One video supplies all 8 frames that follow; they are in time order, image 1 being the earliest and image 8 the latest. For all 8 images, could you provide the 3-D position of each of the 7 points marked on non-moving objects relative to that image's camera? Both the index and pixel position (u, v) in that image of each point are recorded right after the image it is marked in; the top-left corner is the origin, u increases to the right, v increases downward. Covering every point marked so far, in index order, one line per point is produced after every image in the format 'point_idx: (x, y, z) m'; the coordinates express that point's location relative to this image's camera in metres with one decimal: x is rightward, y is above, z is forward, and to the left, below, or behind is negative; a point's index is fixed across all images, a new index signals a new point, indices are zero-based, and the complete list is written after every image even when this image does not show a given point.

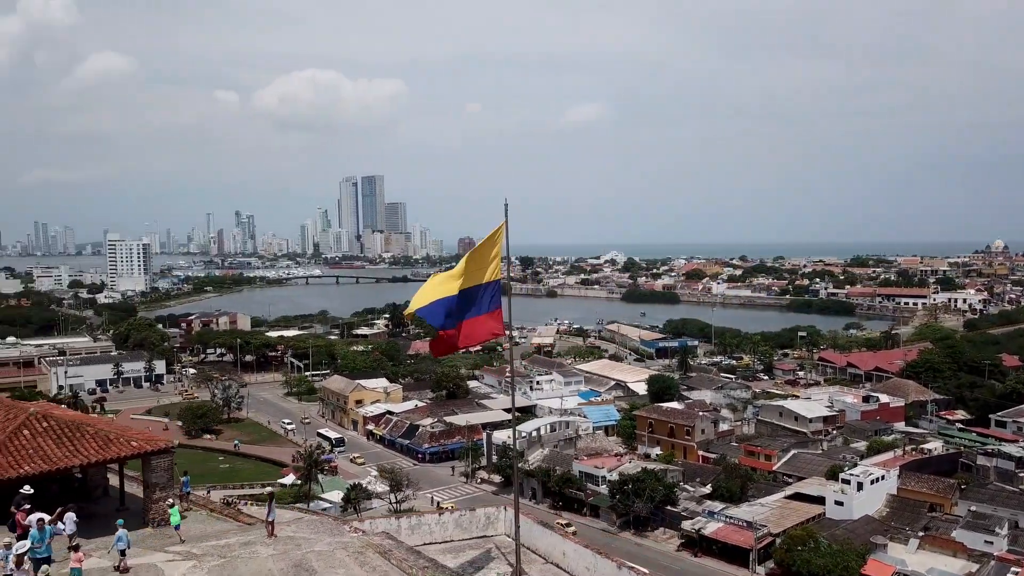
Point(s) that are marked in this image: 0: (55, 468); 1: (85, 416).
0: (-3.2, -1.3, +5.8) m
1: (-3.5, -1.1, +6.7) m
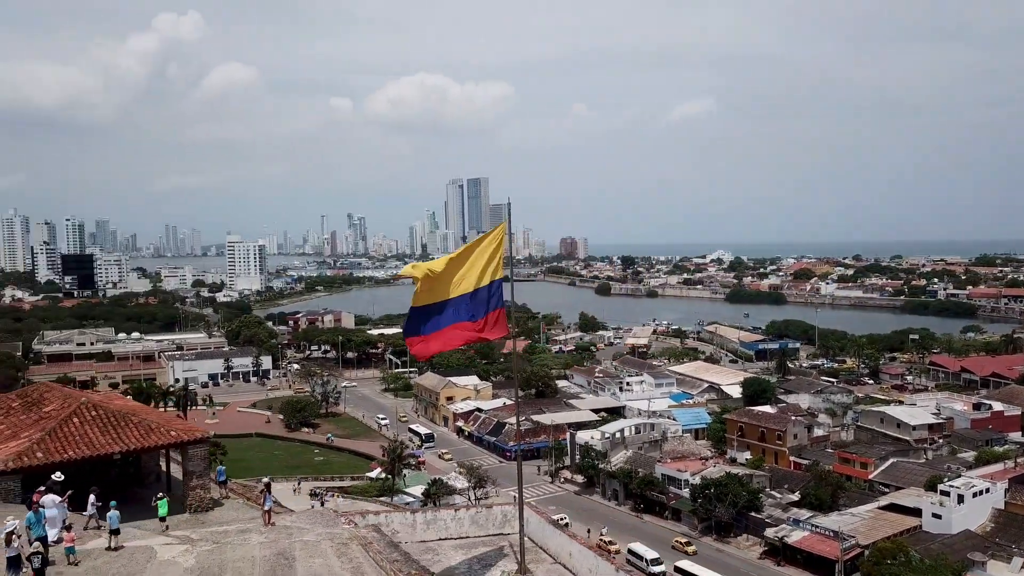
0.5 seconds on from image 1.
0: (-3.1, -1.3, +6.2) m
1: (-3.3, -1.1, +7.2) m
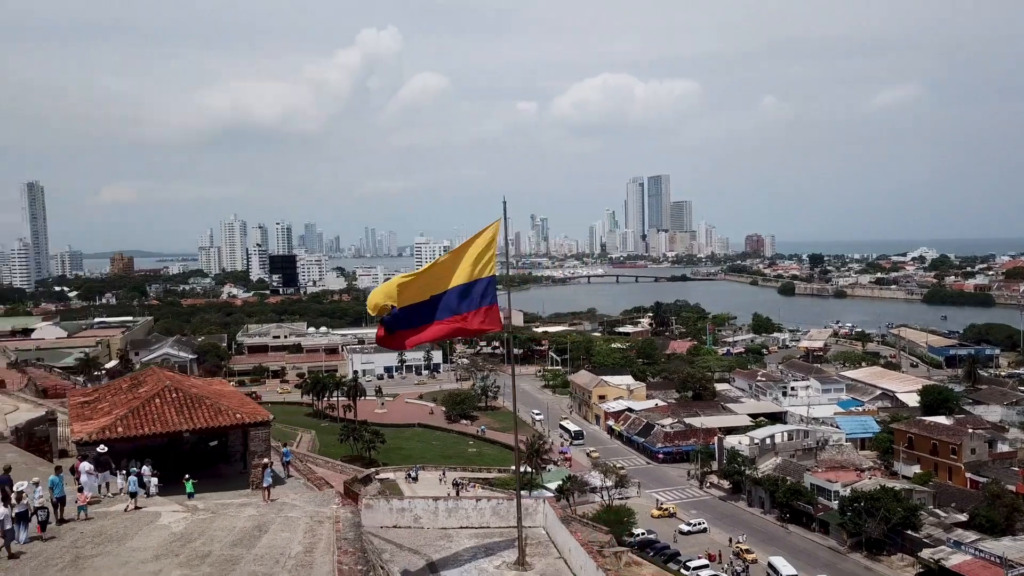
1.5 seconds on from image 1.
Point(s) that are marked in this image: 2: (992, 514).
0: (-2.9, -1.2, +7.0) m
1: (-2.9, -1.0, +8.0) m
2: (+11.0, -5.2, +19.0) m
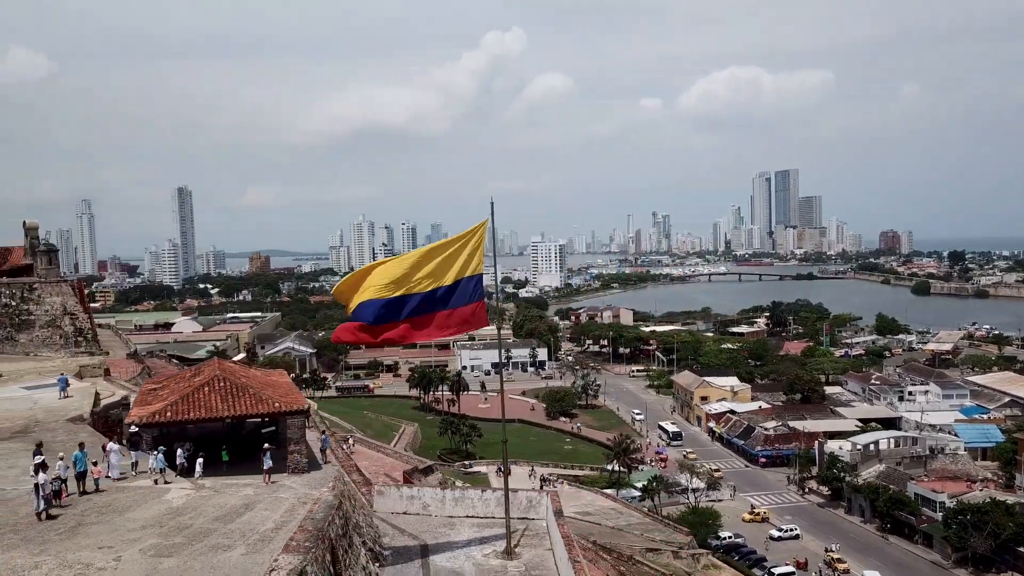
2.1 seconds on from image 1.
0: (-2.8, -1.2, +7.7) m
1: (-2.6, -1.0, +8.6) m
2: (+12.7, -5.2, +17.4) m
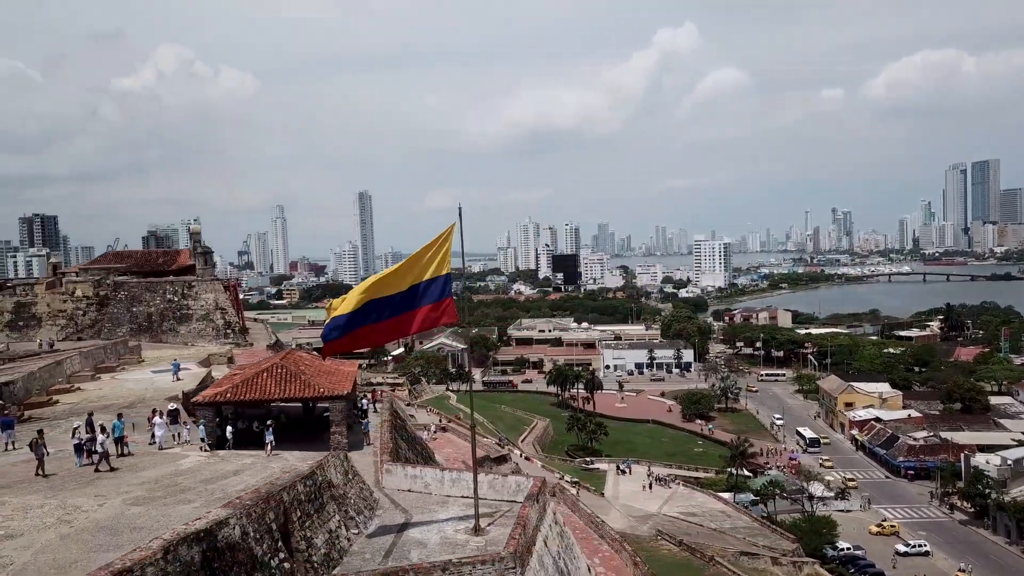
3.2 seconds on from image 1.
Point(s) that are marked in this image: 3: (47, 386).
0: (-2.7, -1.2, +8.7) m
1: (-2.3, -1.0, +9.6) m
2: (+14.5, -5.2, +15.0) m
3: (-6.3, -1.3, +11.1) m
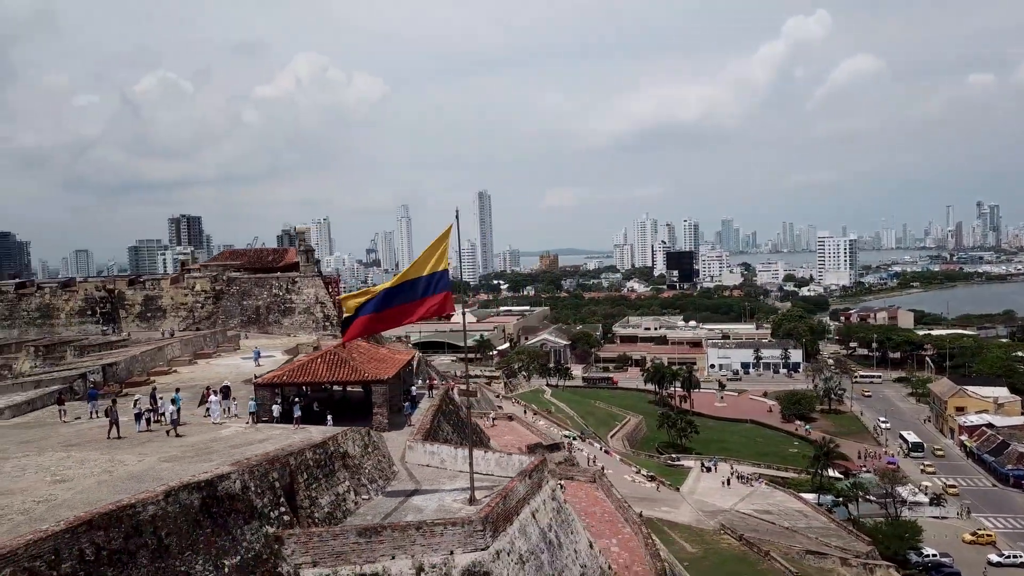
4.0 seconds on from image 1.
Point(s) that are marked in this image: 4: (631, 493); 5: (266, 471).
0: (-2.4, -1.1, +9.7) m
1: (-1.9, -0.9, +10.5) m
2: (+15.5, -5.2, +13.5) m
3: (-5.6, -1.2, +12.7) m
4: (+2.7, -4.7, +19.0) m
5: (-1.8, -1.4, +6.1) m
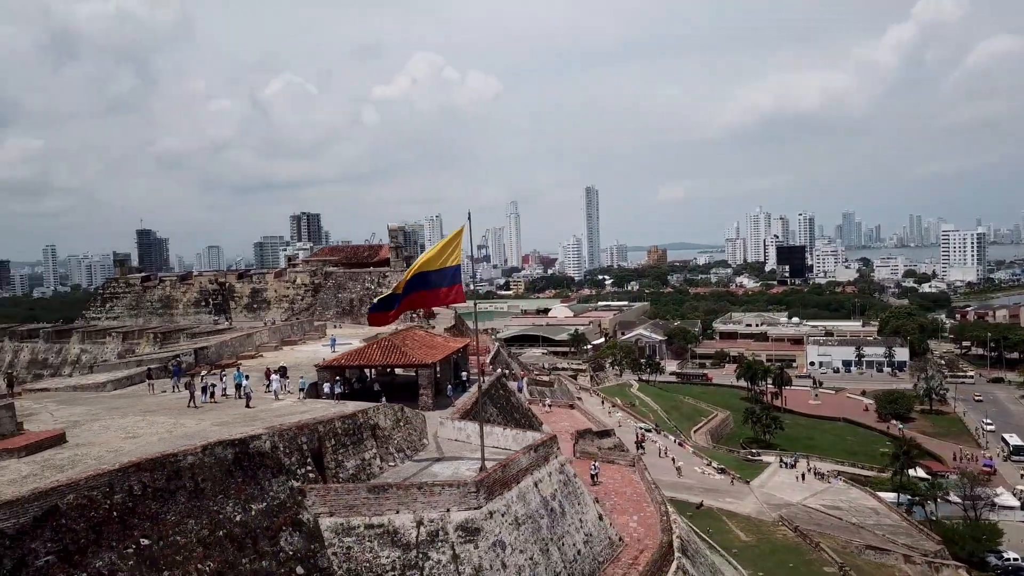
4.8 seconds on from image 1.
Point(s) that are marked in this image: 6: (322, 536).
0: (-2.0, -1.0, +10.9) m
1: (-1.4, -0.8, +11.6) m
2: (+16.3, -5.2, +12.2) m
3: (-4.7, -1.1, +14.2) m
4: (+4.4, -4.6, +19.4) m
5: (-1.9, -1.3, +7.2) m
6: (-1.6, -2.0, +6.8) m
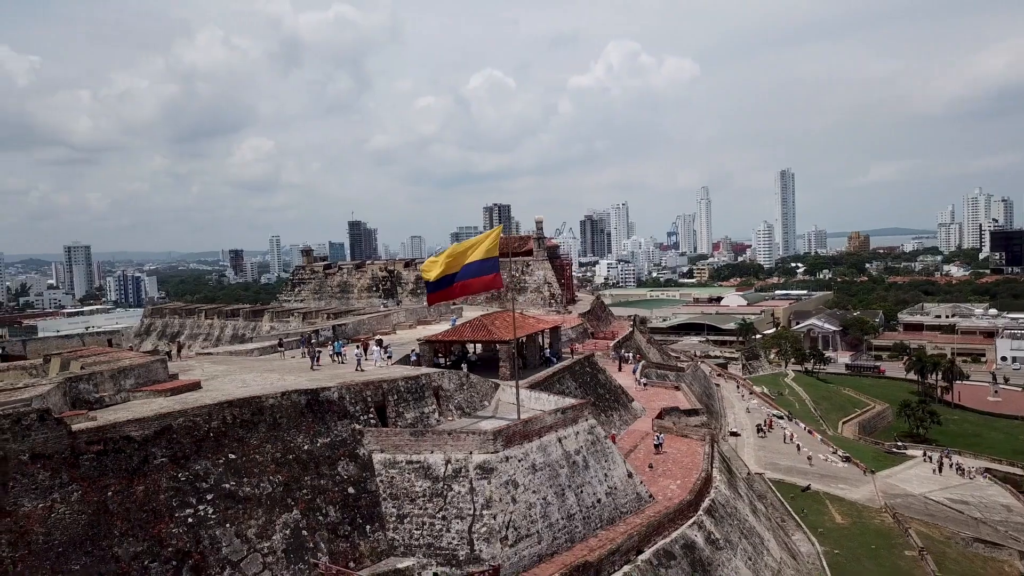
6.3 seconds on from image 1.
0: (-0.9, -0.8, +12.8) m
1: (-0.1, -0.6, +13.4) m
2: (+17.1, -5.1, +9.9) m
3: (-2.8, -0.8, +16.7) m
4: (+7.2, -4.3, +19.7) m
5: (-1.7, -1.1, +9.2) m
6: (-1.5, -1.9, +8.7) m
